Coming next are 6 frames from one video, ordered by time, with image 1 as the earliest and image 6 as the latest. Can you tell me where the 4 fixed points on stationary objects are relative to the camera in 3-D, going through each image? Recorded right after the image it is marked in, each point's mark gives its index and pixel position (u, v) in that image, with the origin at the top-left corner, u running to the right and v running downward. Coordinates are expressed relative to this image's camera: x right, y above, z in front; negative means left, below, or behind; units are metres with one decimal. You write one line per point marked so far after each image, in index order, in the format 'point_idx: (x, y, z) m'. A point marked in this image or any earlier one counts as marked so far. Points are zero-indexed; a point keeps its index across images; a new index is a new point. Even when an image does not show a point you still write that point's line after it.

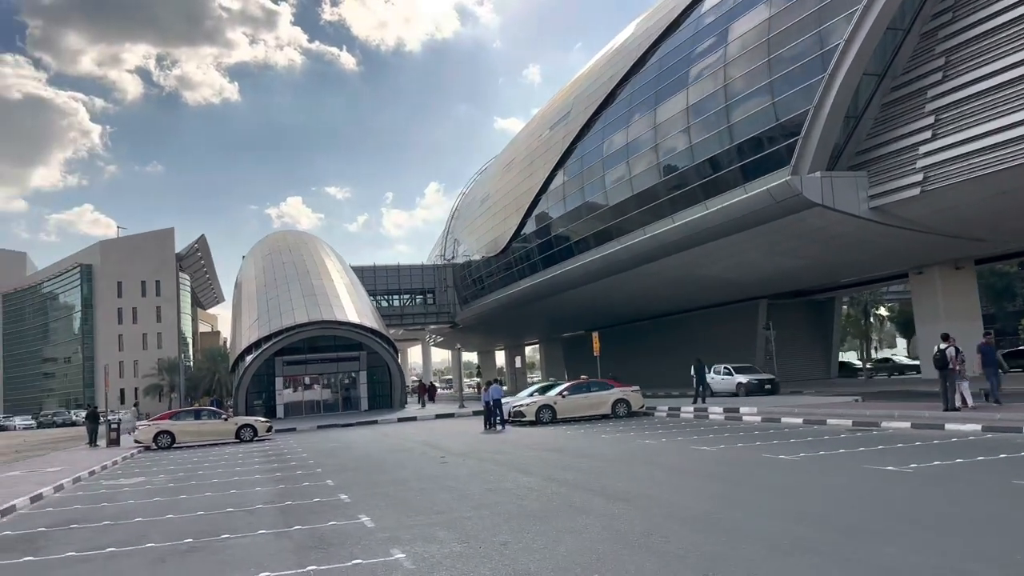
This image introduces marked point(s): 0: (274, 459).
0: (-5.0, -3.6, +17.4) m
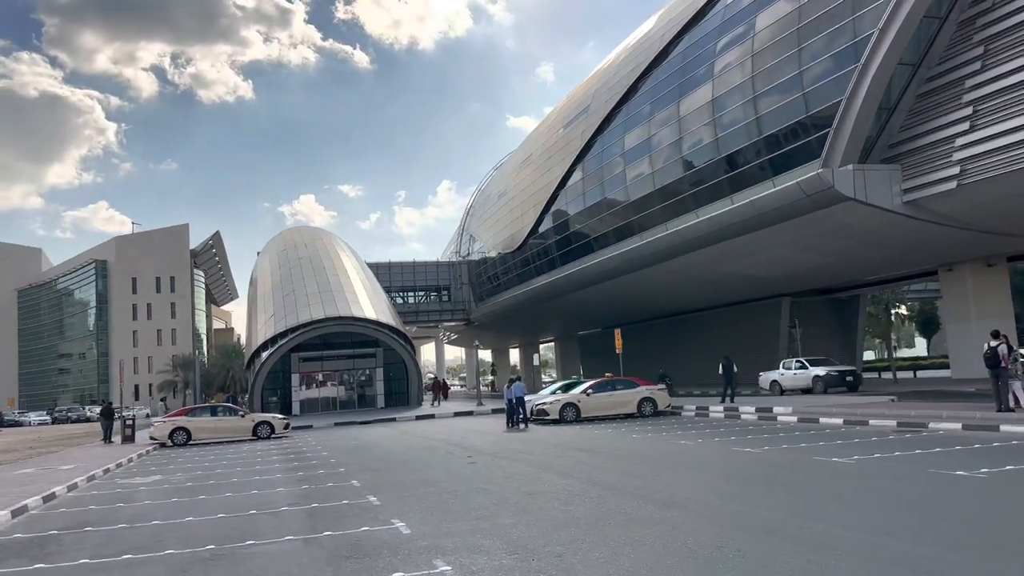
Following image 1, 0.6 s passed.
0: (-4.5, -3.5, +16.9) m
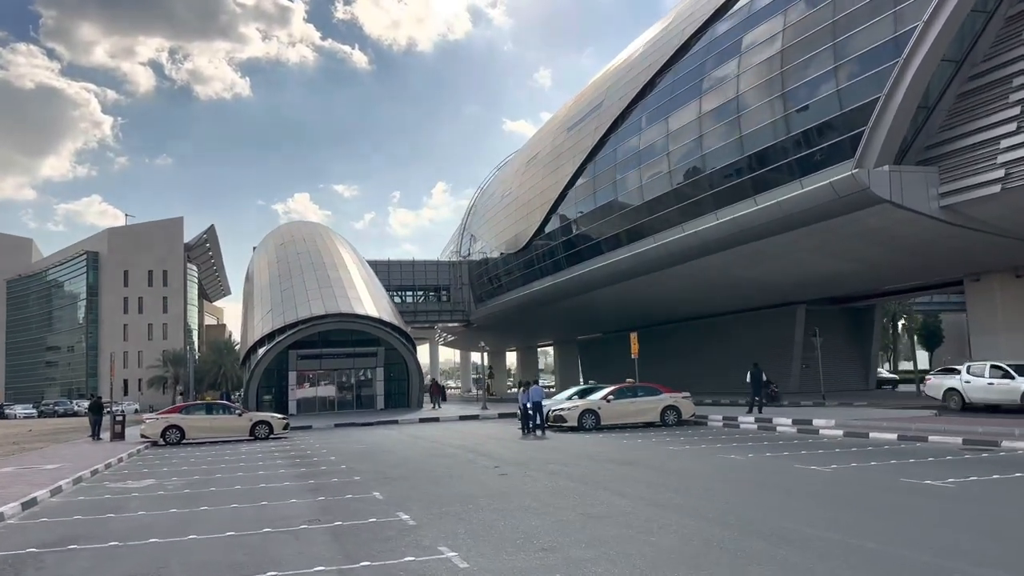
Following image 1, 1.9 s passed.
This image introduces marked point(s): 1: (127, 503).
0: (-4.1, -3.3, +15.6) m
1: (-4.8, -2.7, +10.2) m
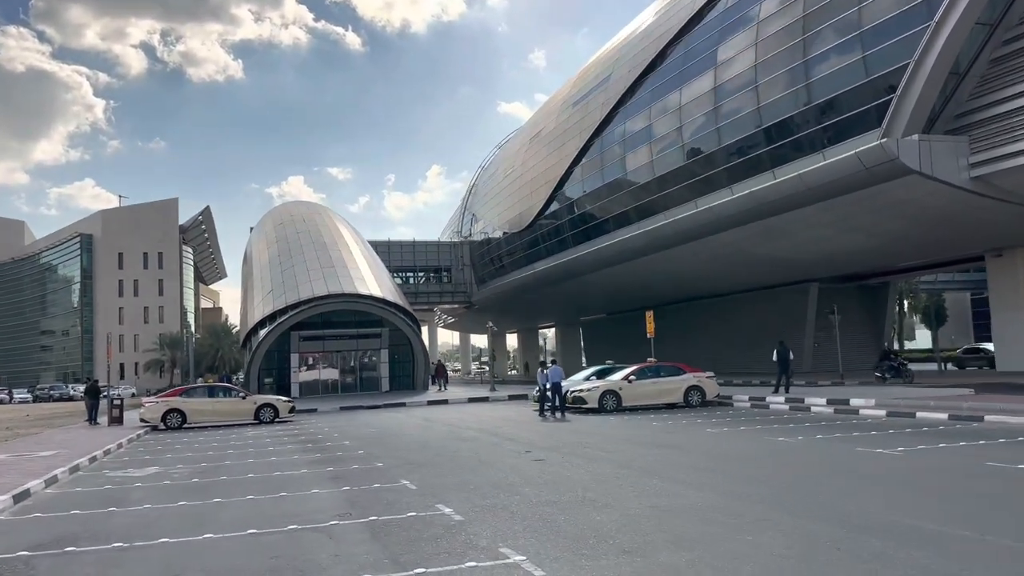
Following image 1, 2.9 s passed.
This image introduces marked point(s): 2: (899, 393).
0: (-3.6, -2.8, +14.7) m
1: (-4.3, -2.3, +9.3) m
2: (+8.1, -2.2, +17.2) m
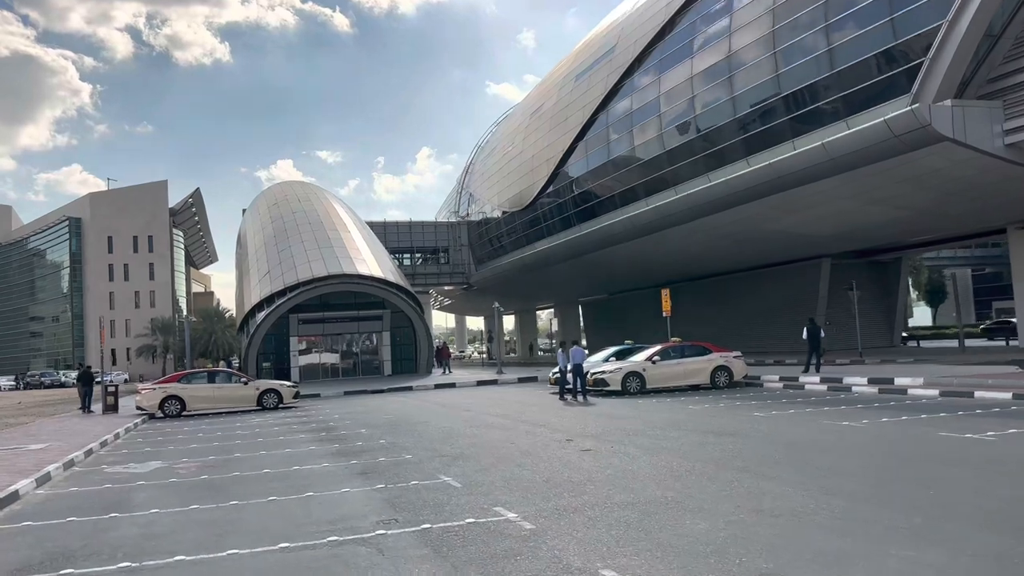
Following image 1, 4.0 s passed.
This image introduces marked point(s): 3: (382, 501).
0: (-3.2, -2.4, +13.6) m
1: (-3.8, -2.1, +8.2) m
2: (+8.6, -1.6, +16.3) m
3: (-1.1, -1.8, +6.9) m
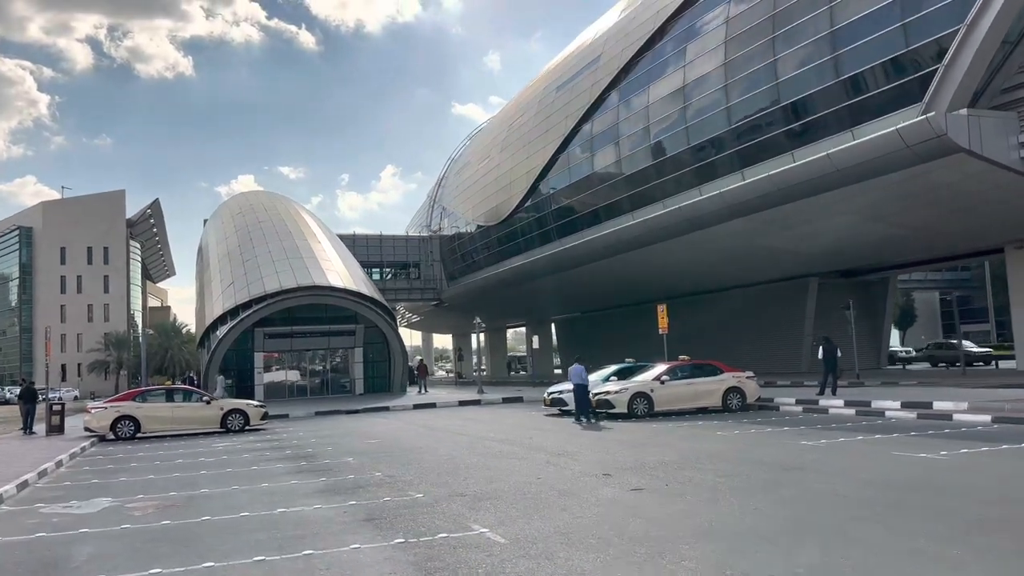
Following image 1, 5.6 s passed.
0: (-3.0, -2.5, +11.8) m
1: (-3.4, -2.0, +6.4) m
2: (+8.6, -1.9, +15.0) m
3: (-0.7, -1.8, +5.2) m
